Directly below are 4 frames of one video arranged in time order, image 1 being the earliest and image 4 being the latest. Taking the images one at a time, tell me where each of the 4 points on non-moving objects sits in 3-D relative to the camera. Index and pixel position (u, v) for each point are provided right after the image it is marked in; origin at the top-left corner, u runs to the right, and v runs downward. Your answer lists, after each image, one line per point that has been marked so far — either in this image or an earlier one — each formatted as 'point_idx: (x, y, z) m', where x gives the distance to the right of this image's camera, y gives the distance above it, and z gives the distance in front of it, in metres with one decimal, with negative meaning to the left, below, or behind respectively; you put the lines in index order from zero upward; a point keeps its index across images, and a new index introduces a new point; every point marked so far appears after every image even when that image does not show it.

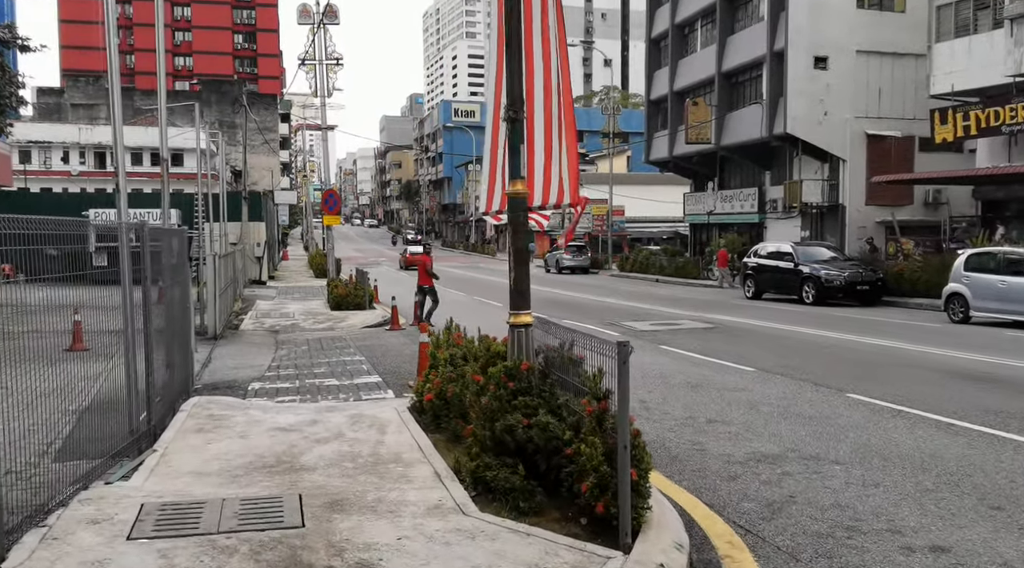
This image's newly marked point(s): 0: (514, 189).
0: (0.0, +0.6, +5.5) m
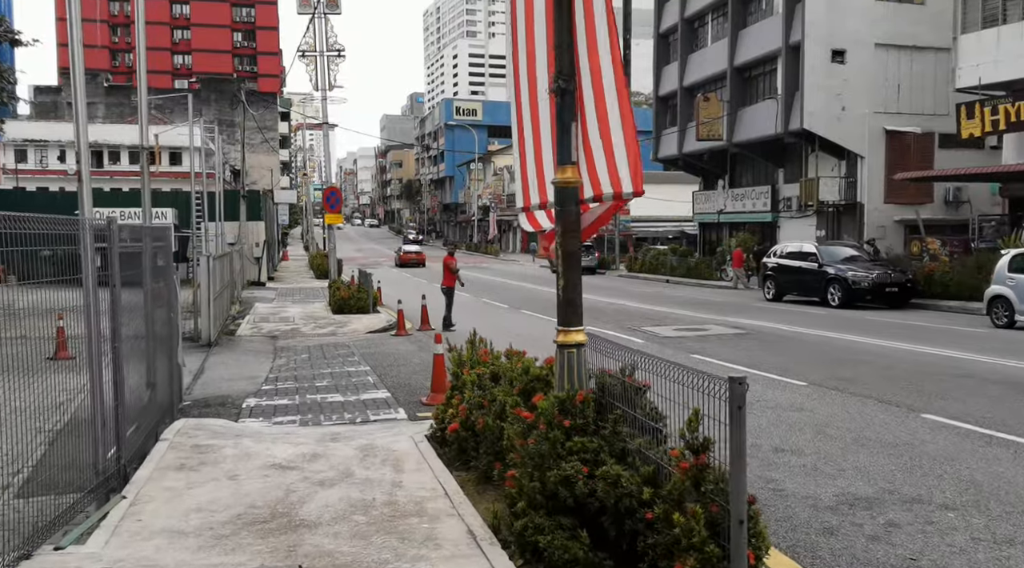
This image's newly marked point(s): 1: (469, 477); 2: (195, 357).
0: (+0.3, +0.6, +4.4) m
1: (-0.3, -1.2, +5.2) m
2: (-5.0, -1.2, +13.2) m
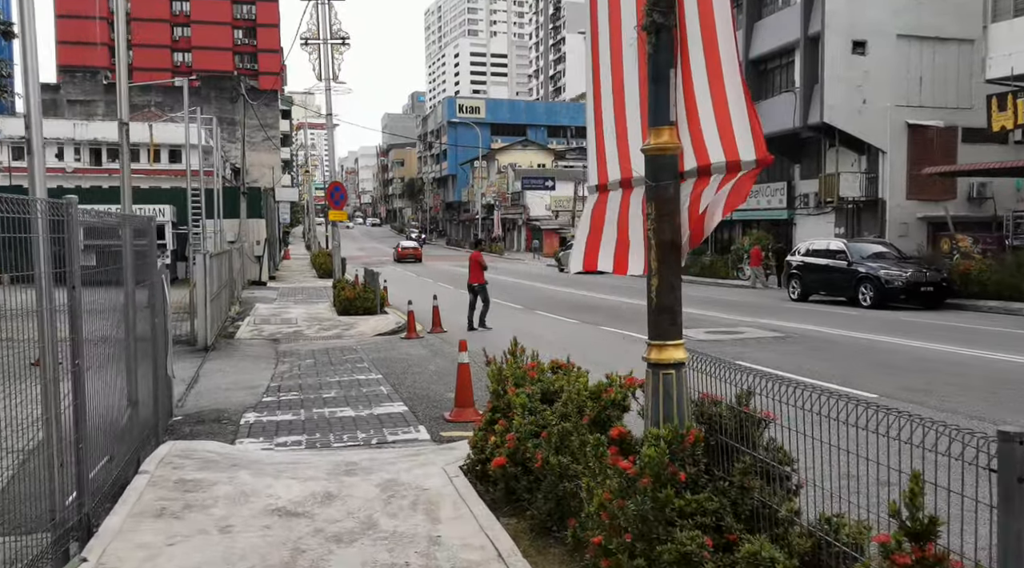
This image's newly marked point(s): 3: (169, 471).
0: (+0.6, +0.6, +3.4) m
1: (0.0, -1.2, +4.1) m
2: (-4.7, -1.2, +12.2) m
3: (-2.1, -1.2, +5.2) m
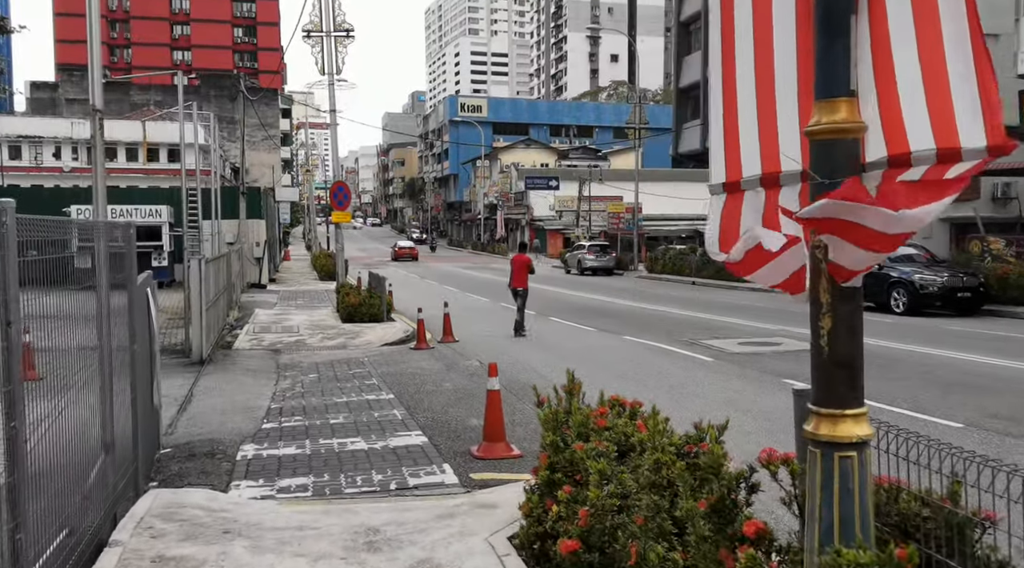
0: (+0.9, +0.5, +2.4) m
1: (+0.3, -1.3, +3.1) m
2: (-4.4, -1.3, +11.2) m
3: (-1.8, -1.3, +4.2) m
